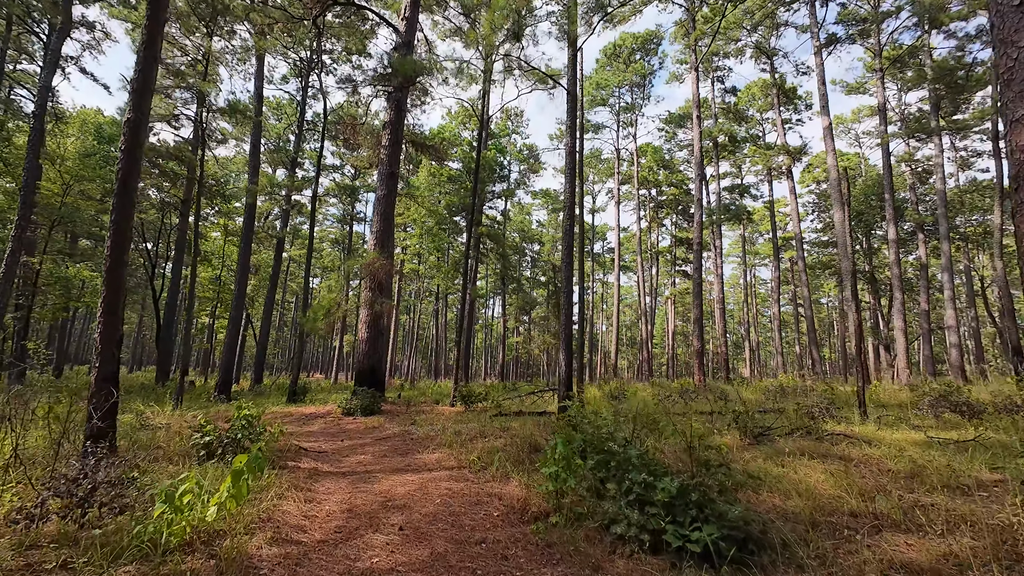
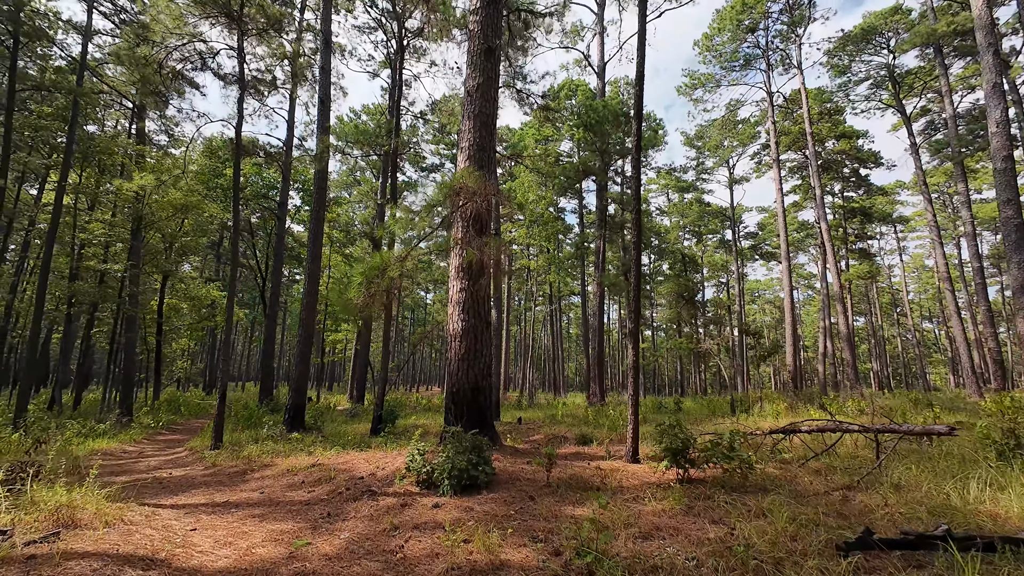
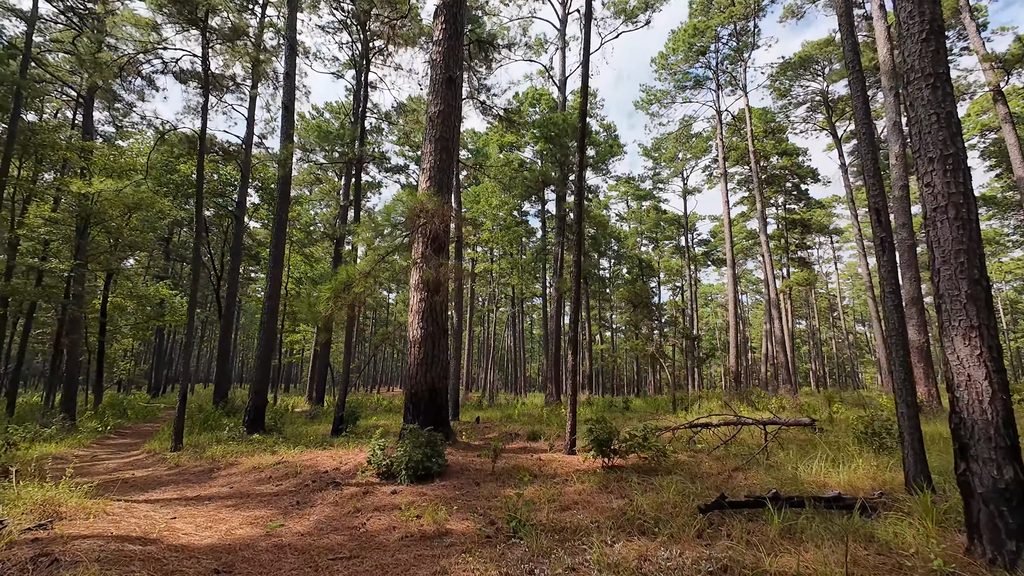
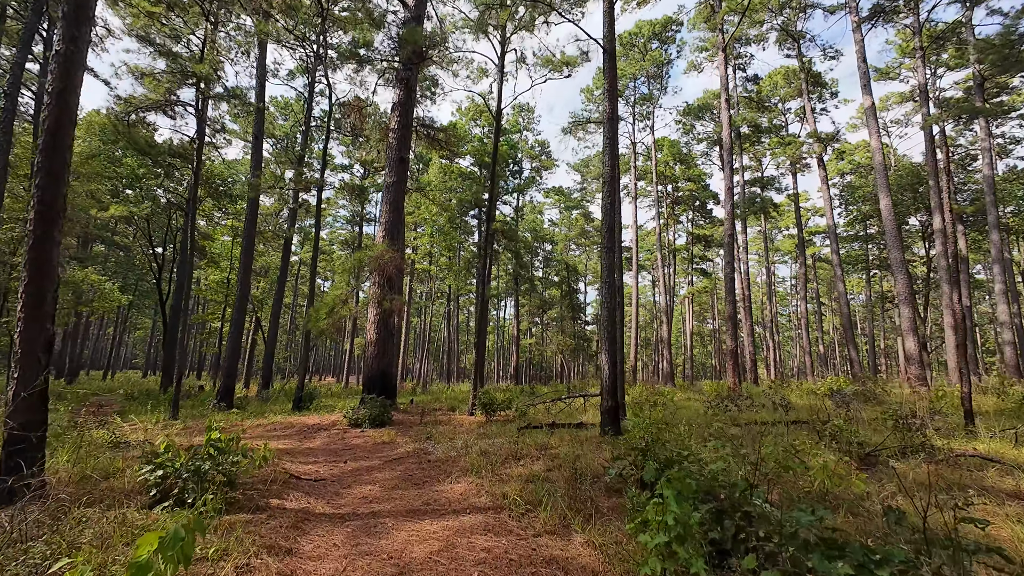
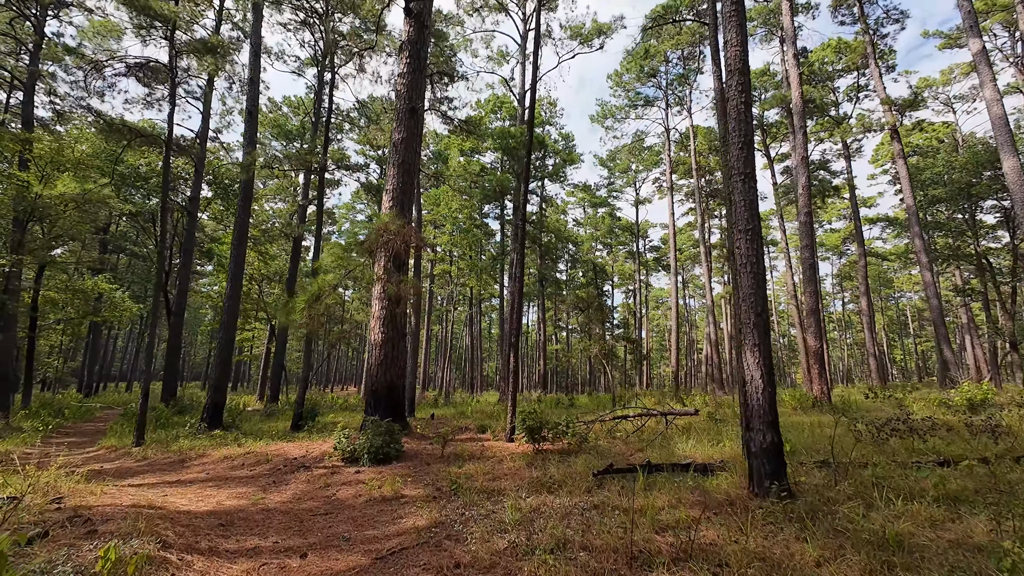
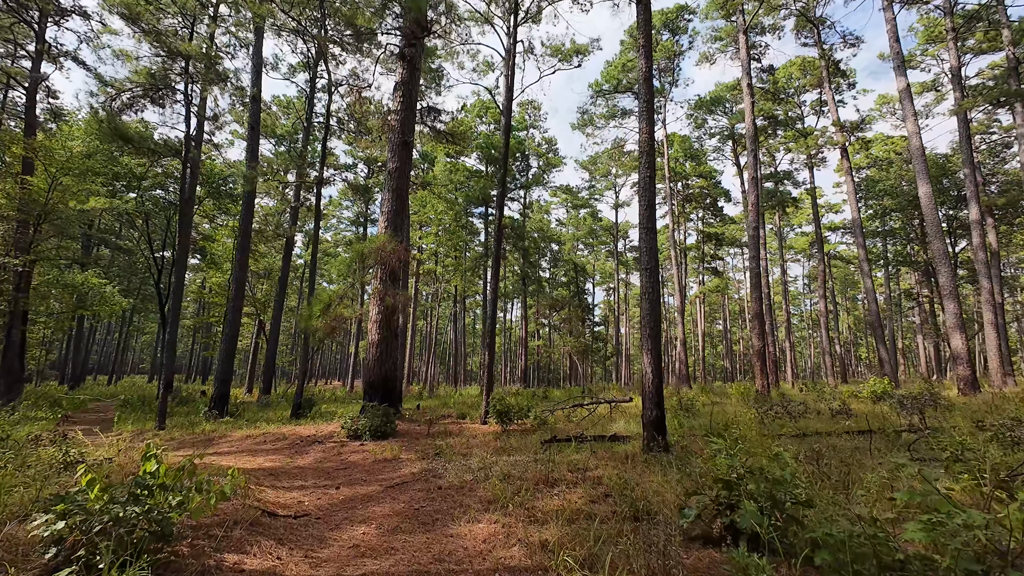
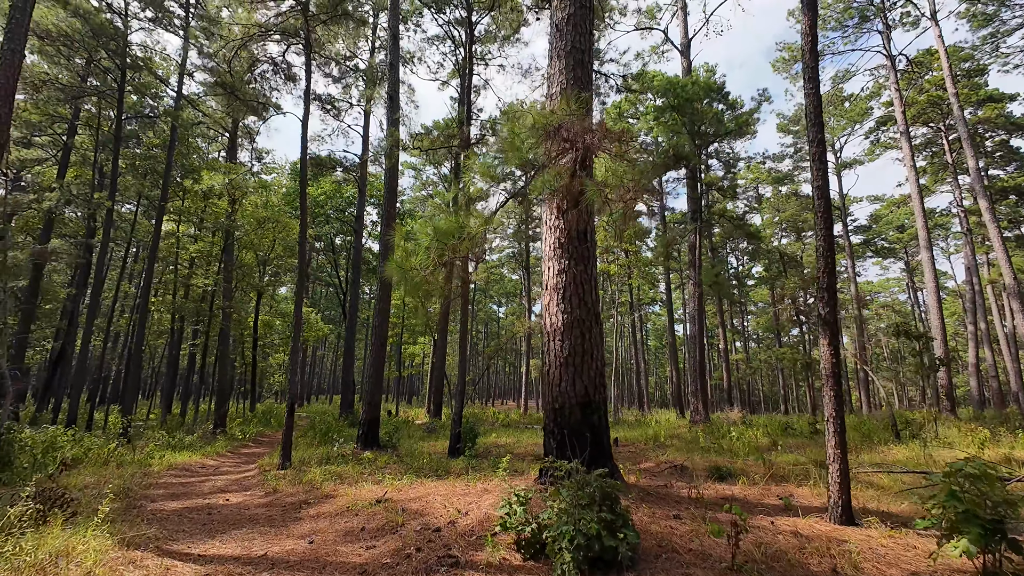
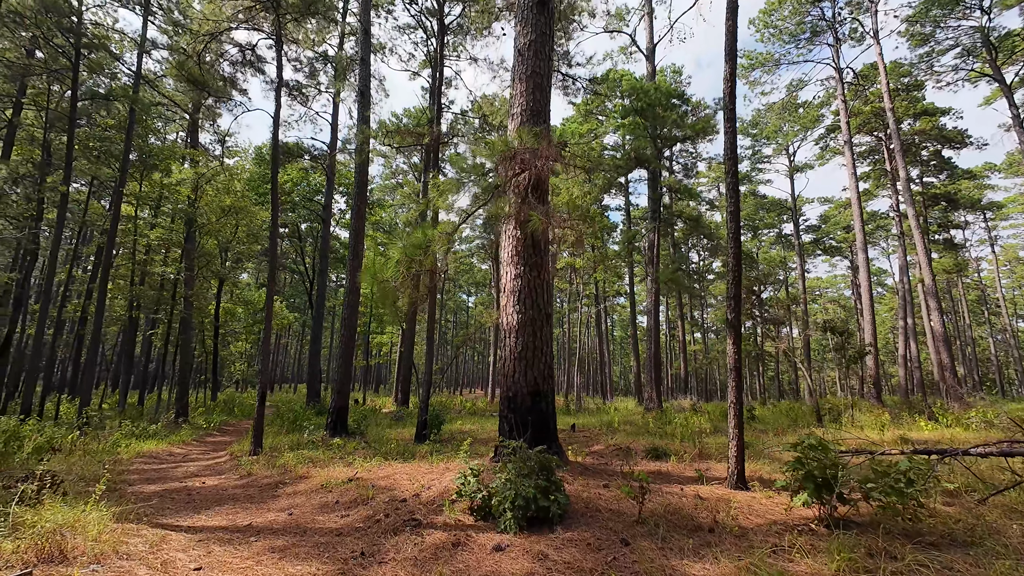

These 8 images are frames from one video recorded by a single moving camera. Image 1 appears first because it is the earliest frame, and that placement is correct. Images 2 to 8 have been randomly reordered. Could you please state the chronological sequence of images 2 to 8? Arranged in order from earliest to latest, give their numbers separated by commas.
4, 6, 5, 3, 2, 8, 7
